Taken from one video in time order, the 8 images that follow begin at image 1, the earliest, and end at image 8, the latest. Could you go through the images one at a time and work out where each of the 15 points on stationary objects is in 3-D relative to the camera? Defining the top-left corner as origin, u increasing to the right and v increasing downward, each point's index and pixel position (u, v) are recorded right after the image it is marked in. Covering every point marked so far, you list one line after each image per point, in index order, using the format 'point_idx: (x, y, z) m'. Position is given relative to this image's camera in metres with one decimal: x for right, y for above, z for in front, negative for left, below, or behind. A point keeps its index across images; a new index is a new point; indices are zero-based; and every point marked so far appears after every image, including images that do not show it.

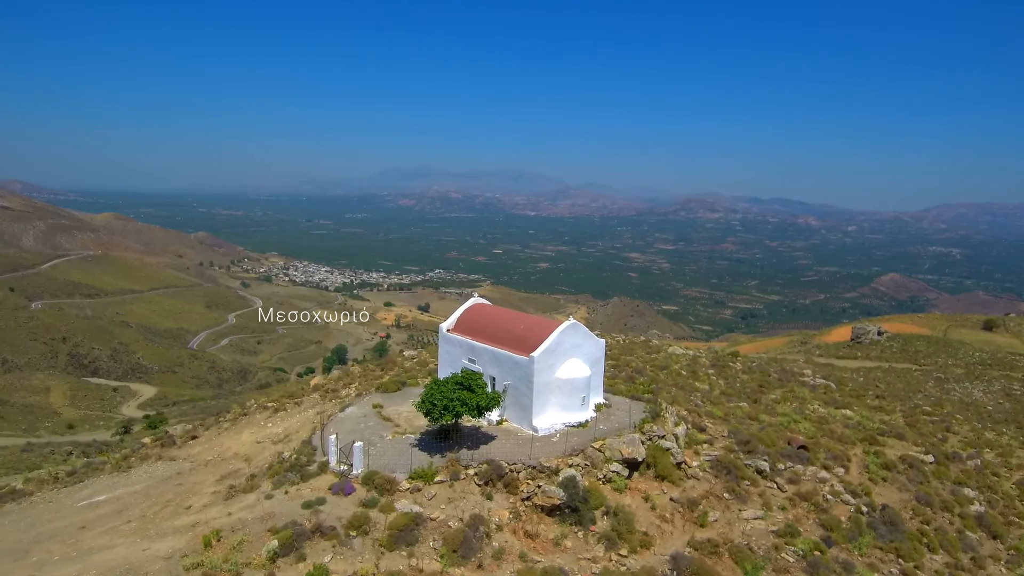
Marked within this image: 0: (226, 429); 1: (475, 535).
0: (-8.1, -4.0, +17.2) m
1: (-0.7, -4.9, +12.0) m
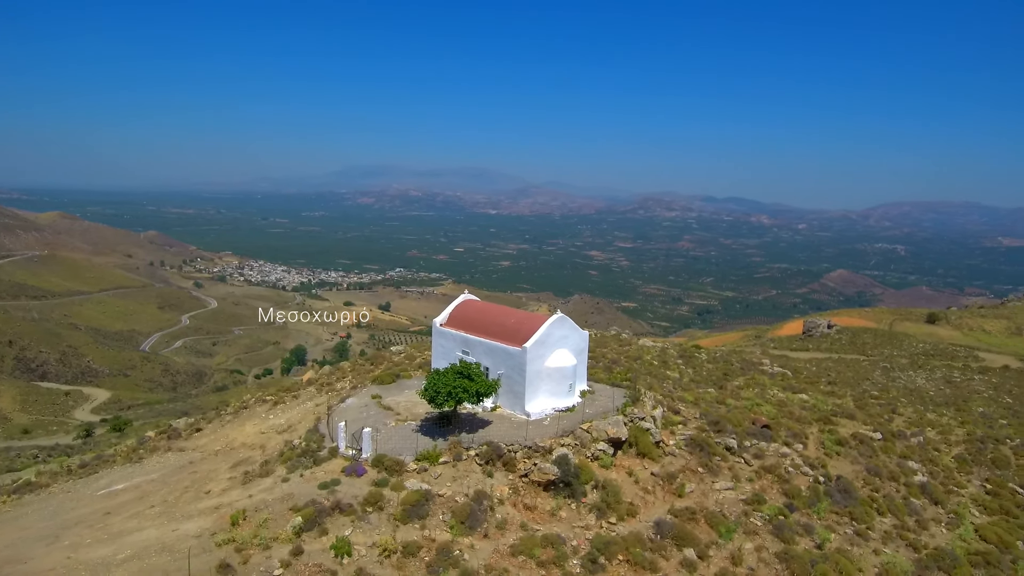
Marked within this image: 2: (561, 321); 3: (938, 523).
0: (-8.4, -4.0, +17.9) m
1: (-0.7, -4.8, +13.3) m
2: (+1.4, -0.9, +16.9) m
3: (+11.6, -6.3, +16.2) m
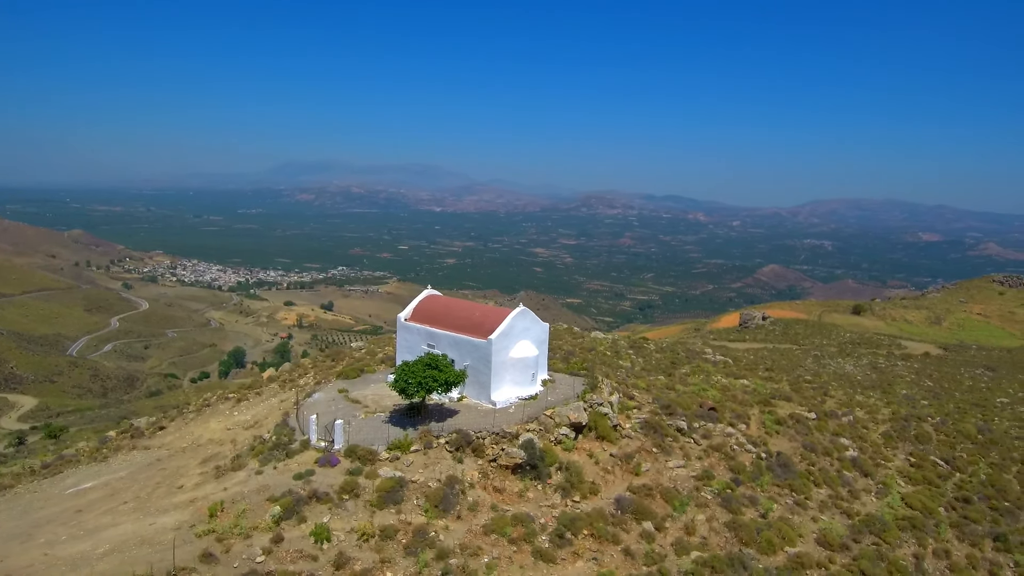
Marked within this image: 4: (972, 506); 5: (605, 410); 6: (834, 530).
0: (-9.4, -3.9, +17.9) m
1: (-1.4, -4.7, +13.9) m
2: (+0.3, -0.8, +17.7) m
3: (+10.7, -6.1, +17.9) m
4: (+13.9, -6.5, +18.0) m
5: (+2.7, -3.6, +17.5) m
6: (+8.4, -6.3, +15.7) m
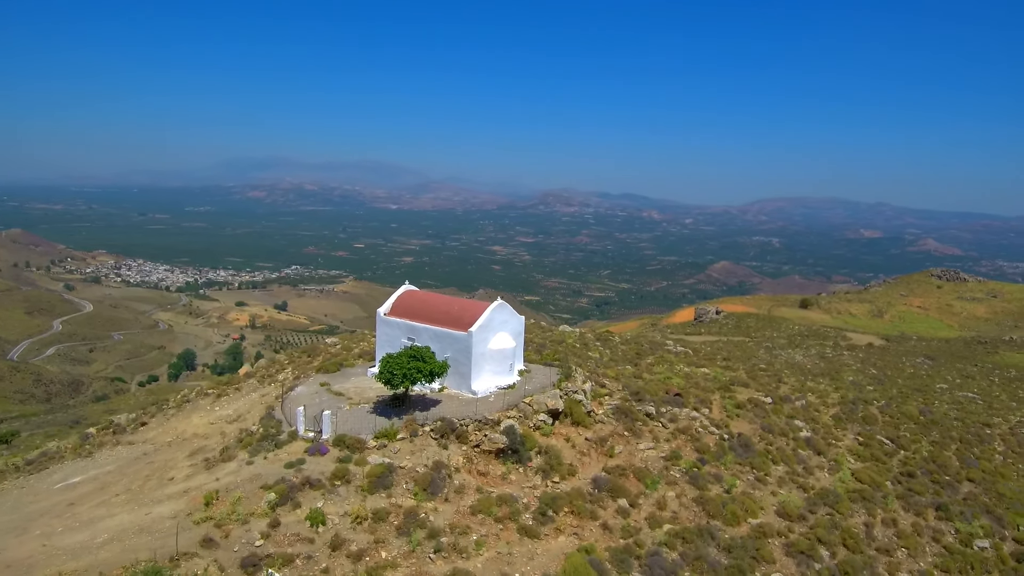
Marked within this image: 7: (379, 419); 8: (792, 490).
0: (-10.1, -3.8, +18.0) m
1: (-1.7, -4.5, +14.6) m
2: (-0.3, -0.6, +18.5) m
3: (+10.0, -5.8, +19.4) m
4: (+13.2, -6.2, +19.7) m
5: (+2.1, -3.3, +18.5) m
6: (+7.9, -6.0, +17.0) m
7: (-3.6, -3.6, +16.3) m
8: (+8.2, -5.9, +17.8) m
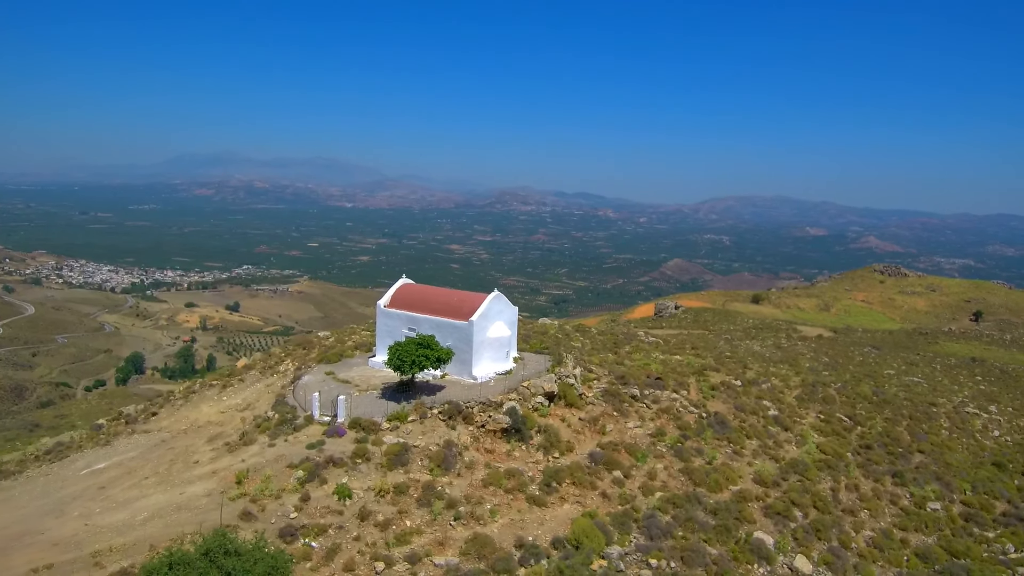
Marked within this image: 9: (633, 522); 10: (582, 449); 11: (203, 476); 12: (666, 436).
0: (-10.1, -3.6, +18.5) m
1: (-1.6, -4.3, +15.7) m
2: (-0.5, -0.3, +19.7) m
3: (+9.8, -5.4, +21.3) m
4: (+13.0, -5.8, +21.9) m
5: (+2.0, -3.1, +19.8) m
6: (+7.9, -5.7, +18.8) m
7: (-3.6, -3.3, +17.3) m
8: (+8.2, -5.6, +19.5) m
9: (+3.0, -5.9, +15.1) m
10: (+2.0, -4.7, +17.5) m
11: (-7.2, -4.4, +14.0) m
12: (+4.9, -4.7, +19.1) m
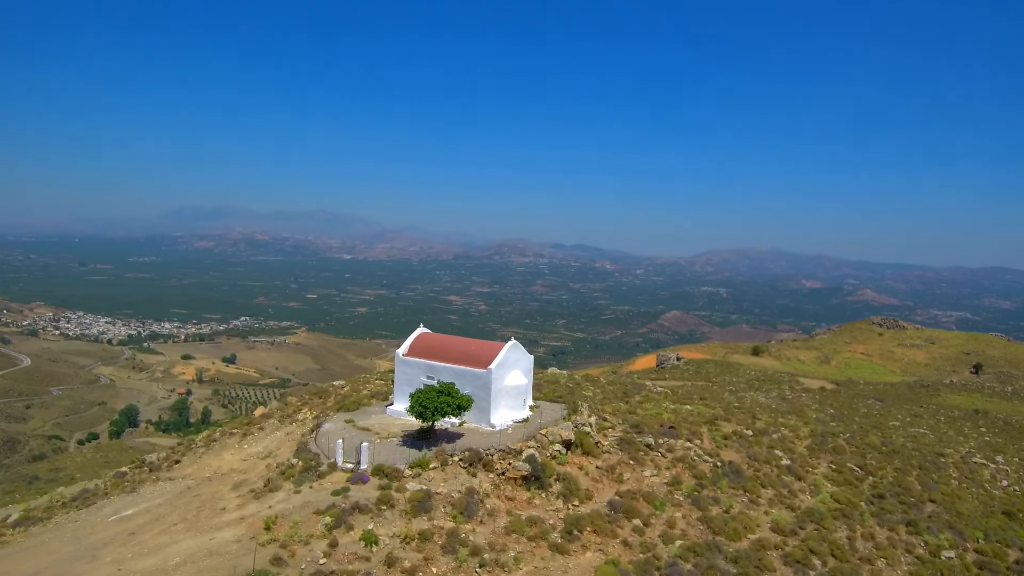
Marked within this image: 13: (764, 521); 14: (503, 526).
0: (-9.6, -5.1, +18.7) m
1: (-1.0, -5.6, +15.9) m
2: (+0.1, -2.0, +20.2) m
3: (+10.4, -7.2, +21.4) m
4: (+13.5, -7.7, +21.9) m
5: (+2.5, -4.7, +20.1) m
6: (+8.5, -7.3, +18.9) m
7: (-3.0, -4.7, +17.5) m
8: (+8.7, -7.2, +19.6) m
9: (+3.6, -7.1, +15.2) m
10: (+2.6, -6.1, +17.7) m
11: (-6.6, -5.5, +14.2) m
12: (+5.4, -6.3, +19.2) m
13: (+7.8, -7.2, +18.7) m
14: (-0.2, -6.1, +15.4) m
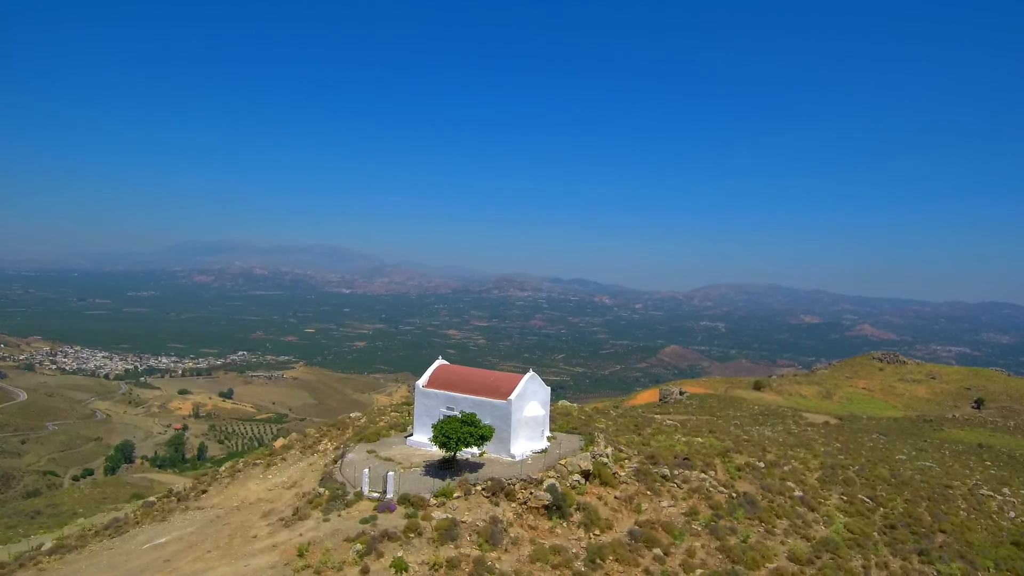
0: (-8.9, -6.2, +19.1) m
1: (-0.4, -6.5, +16.2) m
2: (+0.7, -3.1, +20.7) m
3: (+11.0, -8.4, +21.6) m
4: (+14.2, -8.9, +22.1) m
5: (+3.2, -5.8, +20.5) m
6: (+9.1, -8.3, +19.1) m
7: (-2.4, -5.7, +17.9) m
8: (+9.4, -8.3, +19.8) m
9: (+4.2, -7.9, +15.4) m
10: (+3.2, -7.1, +17.9) m
11: (-6.0, -6.3, +14.5) m
12: (+6.1, -7.3, +19.5) m
13: (+8.4, -8.3, +18.9) m
14: (+0.4, -6.9, +15.7) m
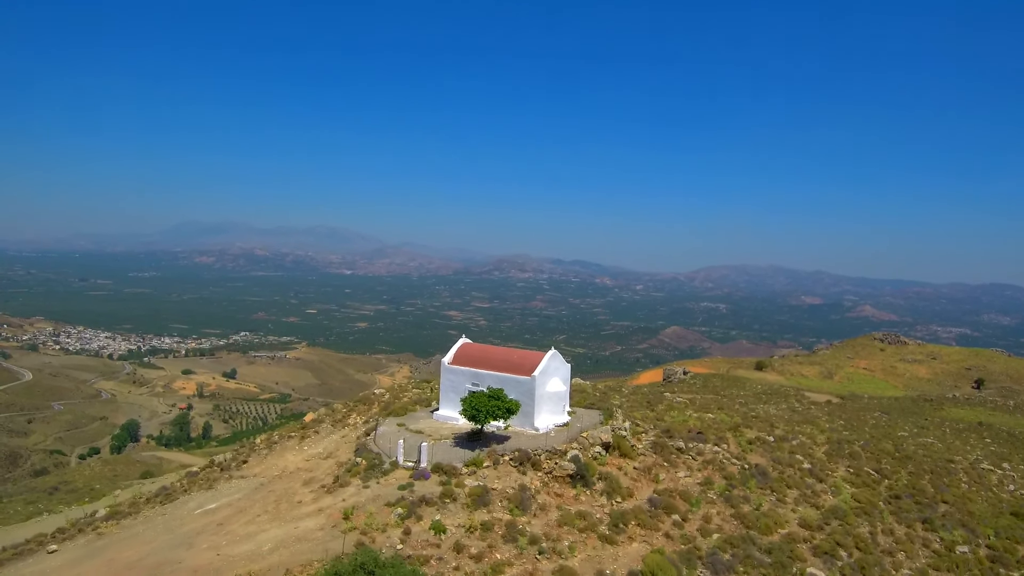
0: (-8.1, -5.5, +20.0) m
1: (+0.4, -5.9, +17.2) m
2: (+1.5, -2.4, +21.6) m
3: (+11.8, -7.7, +22.6) m
4: (+15.0, -8.2, +23.1) m
5: (+4.0, -5.1, +21.4) m
6: (+9.9, -7.7, +20.1) m
7: (-1.5, -5.1, +18.8) m
8: (+10.2, -7.6, +20.8) m
9: (+5.0, -7.4, +16.4) m
10: (+4.0, -6.5, +18.9) m
11: (-5.2, -5.8, +15.5) m
12: (+6.9, -6.7, +20.5) m
13: (+9.2, -7.6, +19.9) m
14: (+1.2, -6.4, +16.7) m
